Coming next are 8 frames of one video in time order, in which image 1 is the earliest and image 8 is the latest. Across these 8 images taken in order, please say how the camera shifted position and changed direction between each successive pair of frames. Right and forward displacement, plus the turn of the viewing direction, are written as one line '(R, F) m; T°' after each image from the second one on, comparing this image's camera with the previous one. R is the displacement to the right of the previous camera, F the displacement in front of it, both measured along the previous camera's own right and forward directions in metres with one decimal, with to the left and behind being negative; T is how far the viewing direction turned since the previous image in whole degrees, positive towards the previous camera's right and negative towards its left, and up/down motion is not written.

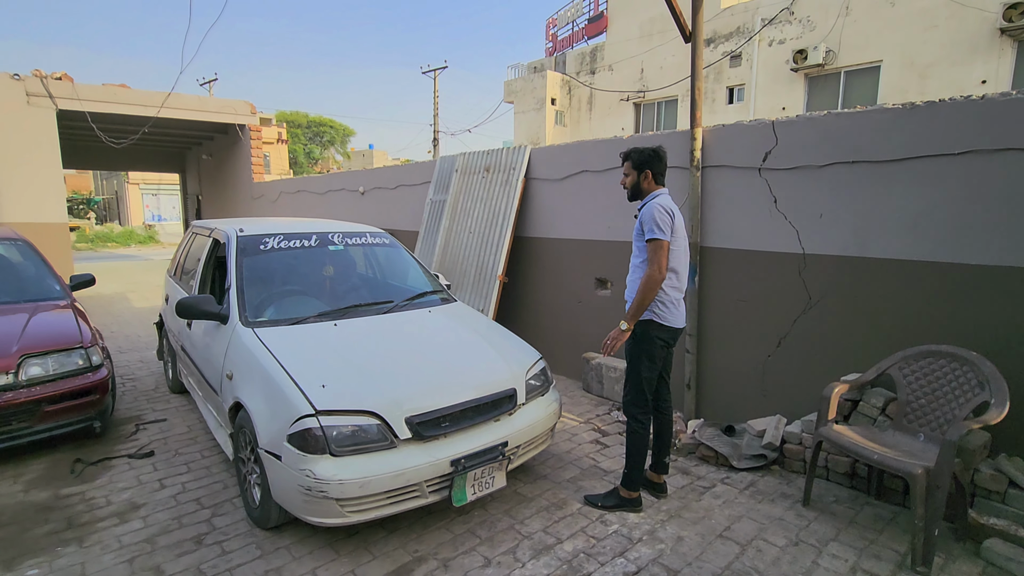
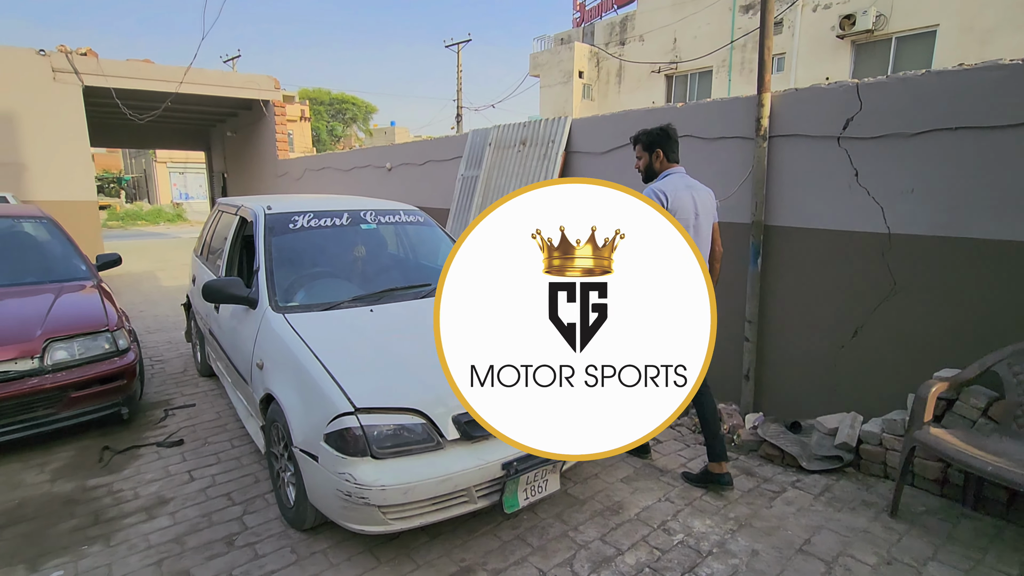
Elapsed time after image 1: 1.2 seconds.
(-0.2, +0.3) m; -2°
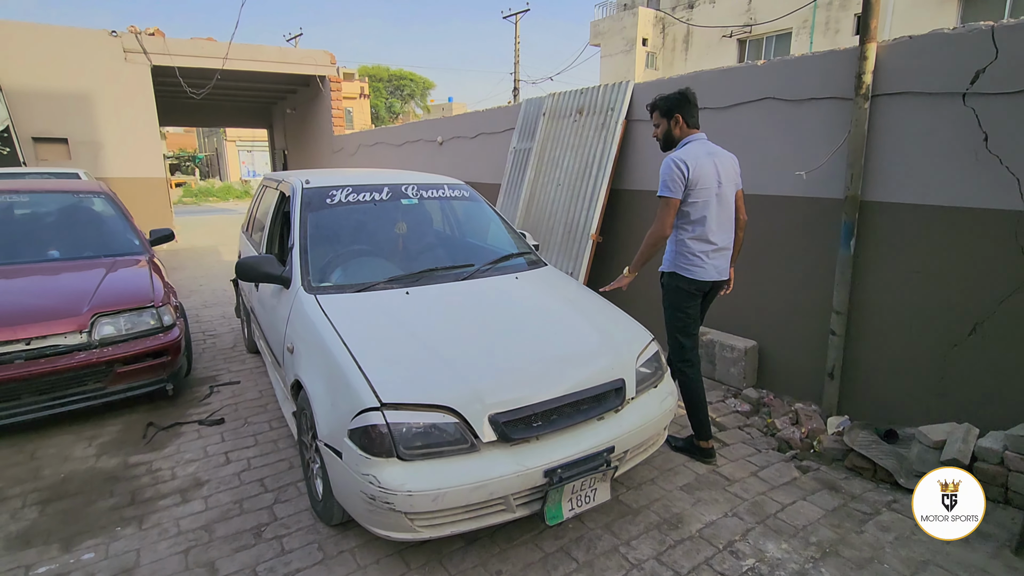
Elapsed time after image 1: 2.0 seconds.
(0.0, +0.3) m; -6°
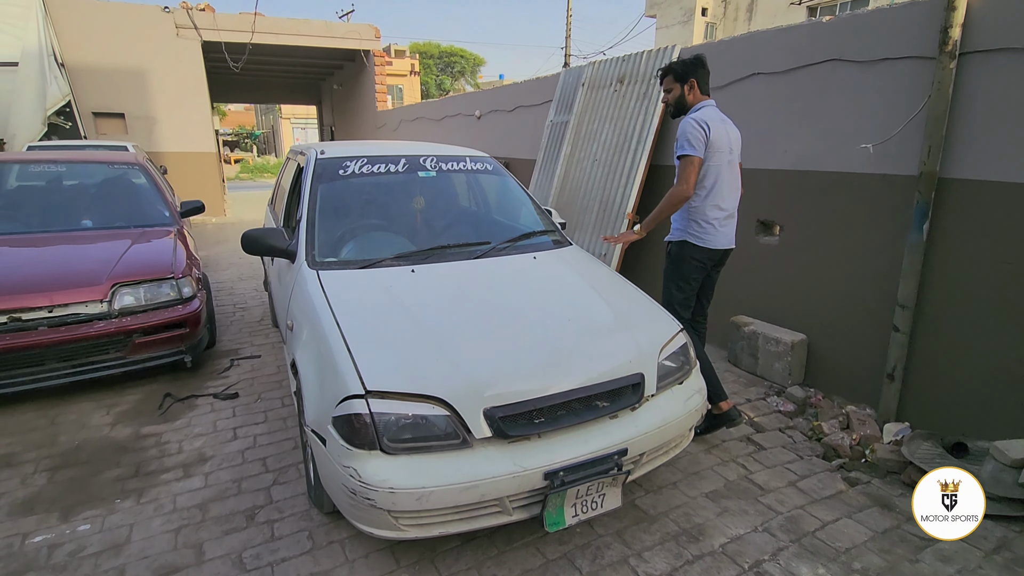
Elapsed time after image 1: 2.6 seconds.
(+0.2, +0.2) m; -5°
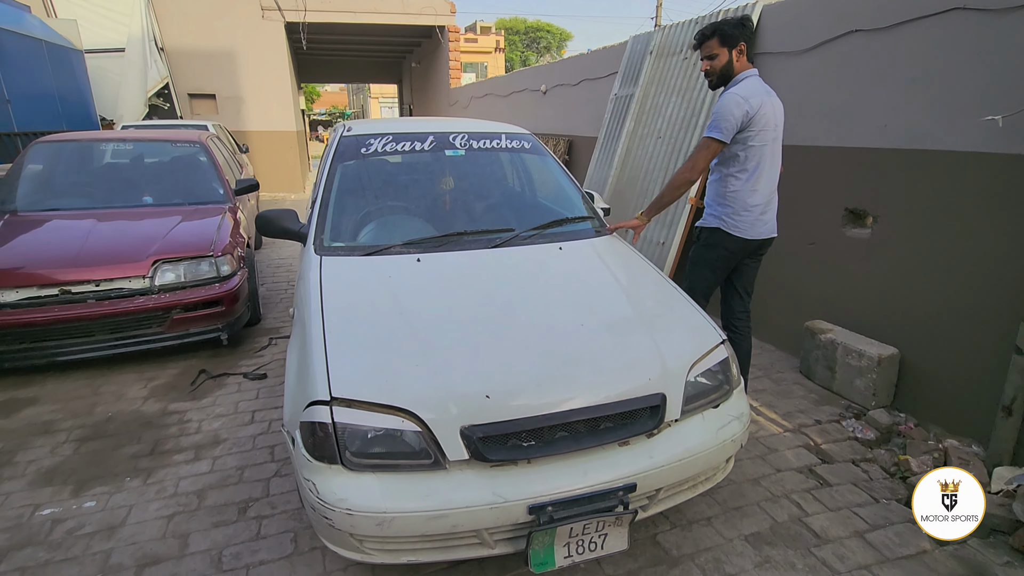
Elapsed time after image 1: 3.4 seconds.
(+0.3, +0.3) m; -9°
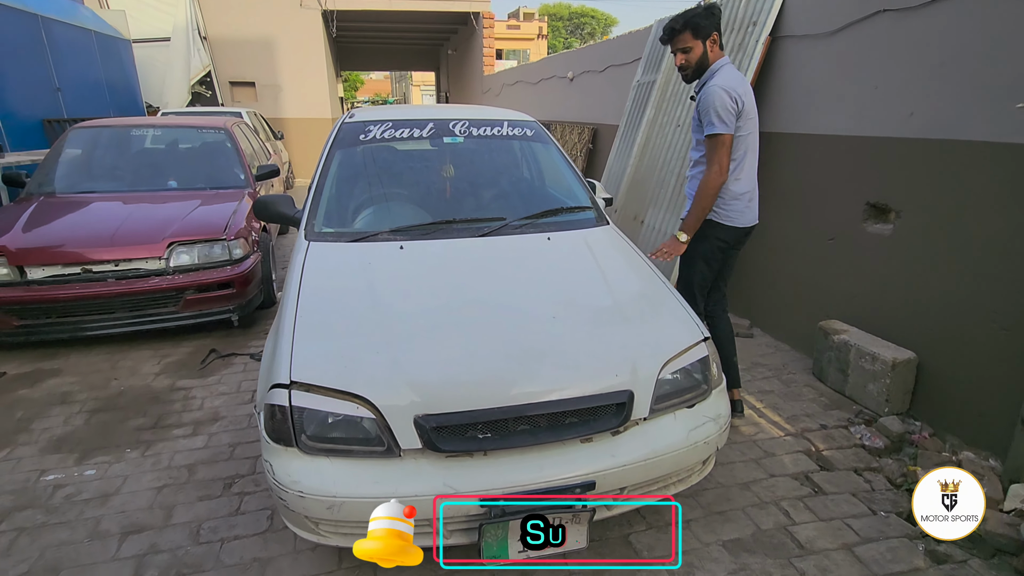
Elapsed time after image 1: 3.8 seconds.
(+0.3, 0.0) m; -4°
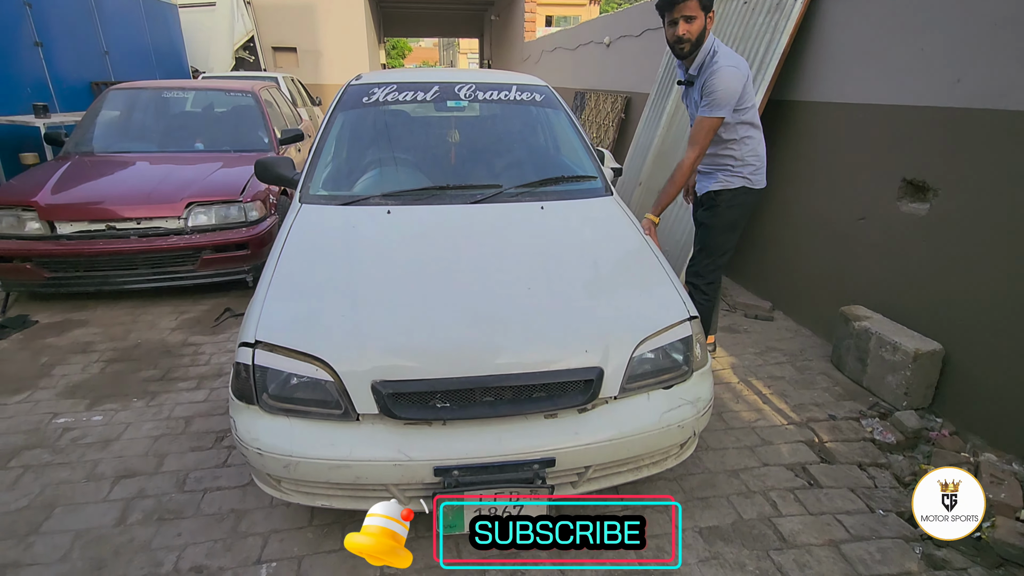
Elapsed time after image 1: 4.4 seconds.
(+0.2, +0.1) m; -5°
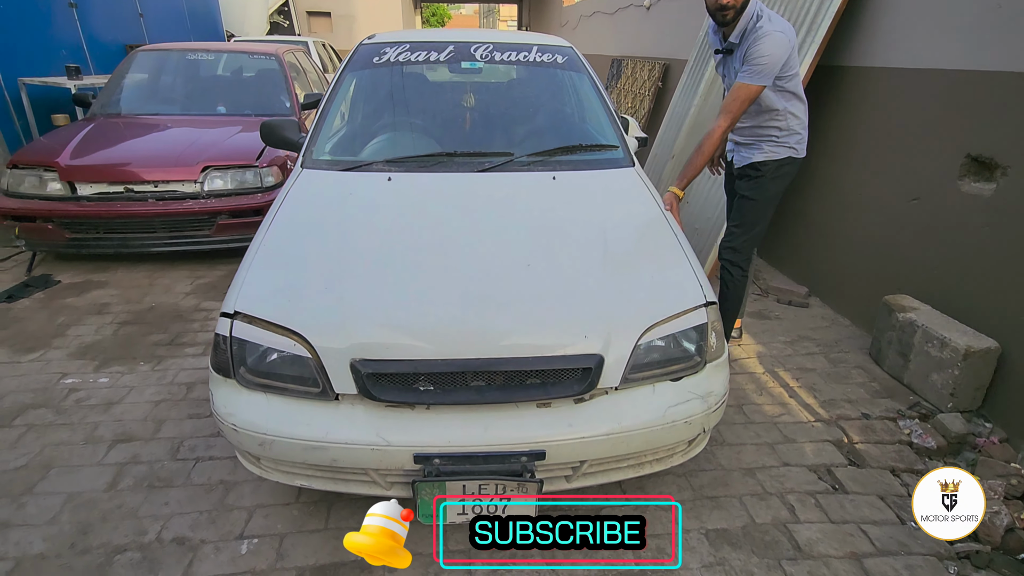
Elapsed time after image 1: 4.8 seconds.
(+0.1, +0.2) m; -4°
